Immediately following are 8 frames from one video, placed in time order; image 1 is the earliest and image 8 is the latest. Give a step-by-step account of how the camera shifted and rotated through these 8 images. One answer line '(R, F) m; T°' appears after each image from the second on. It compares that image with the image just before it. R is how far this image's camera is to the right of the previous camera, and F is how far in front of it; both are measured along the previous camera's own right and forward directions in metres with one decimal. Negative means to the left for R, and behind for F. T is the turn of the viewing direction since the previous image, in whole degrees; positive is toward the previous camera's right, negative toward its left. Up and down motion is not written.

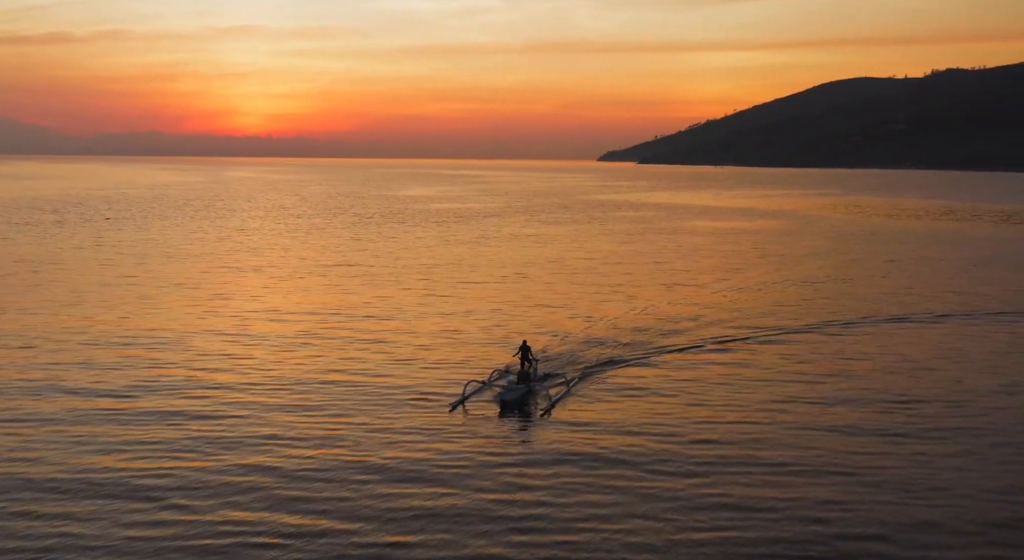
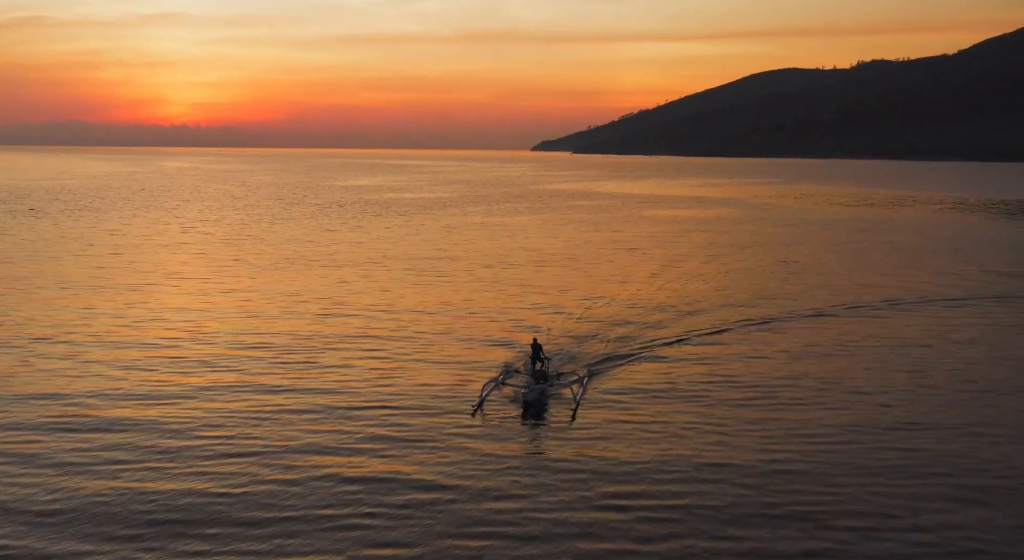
(-1.9, +0.7) m; +3°
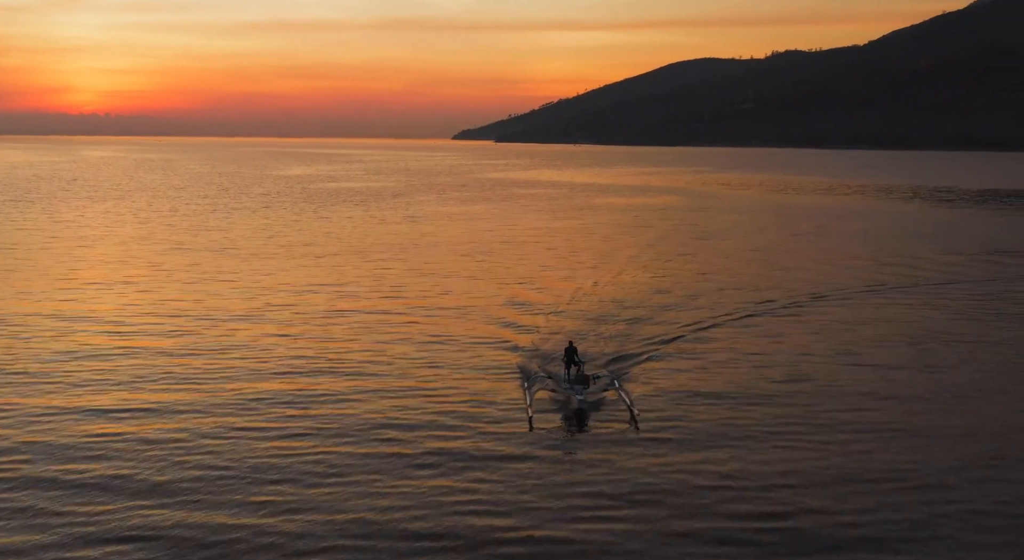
(-2.5, +0.7) m; +4°
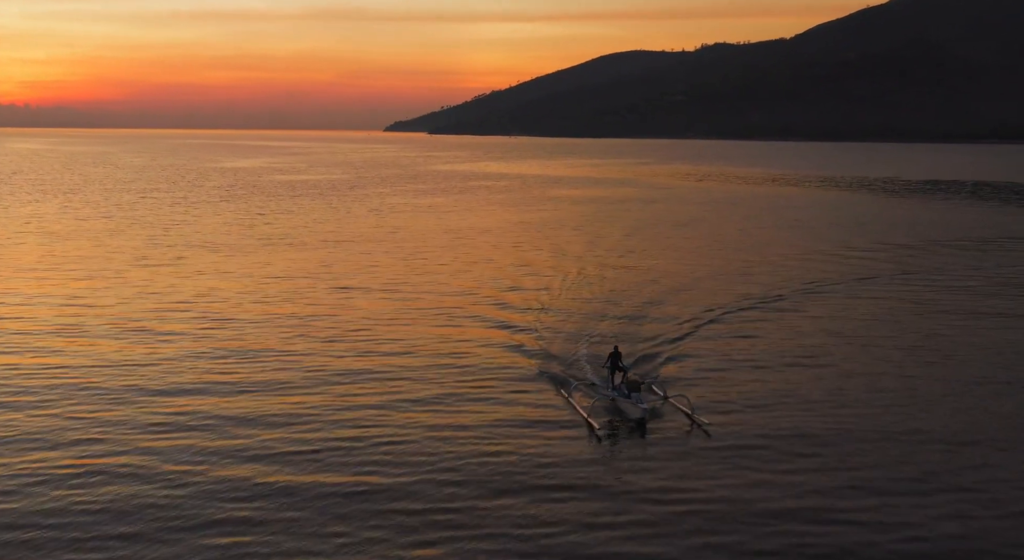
(-1.9, +0.5) m; +3°
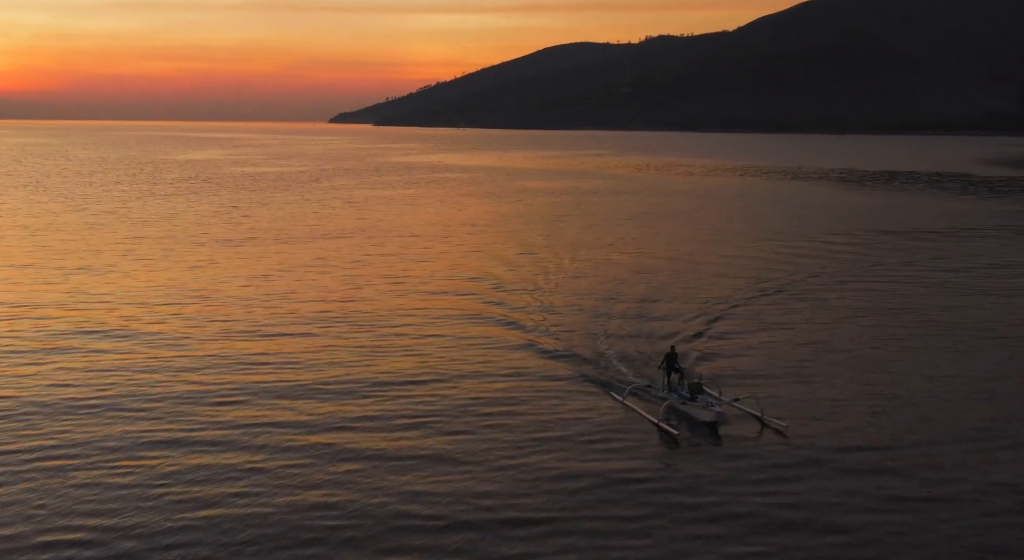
(-1.7, +0.6) m; +3°
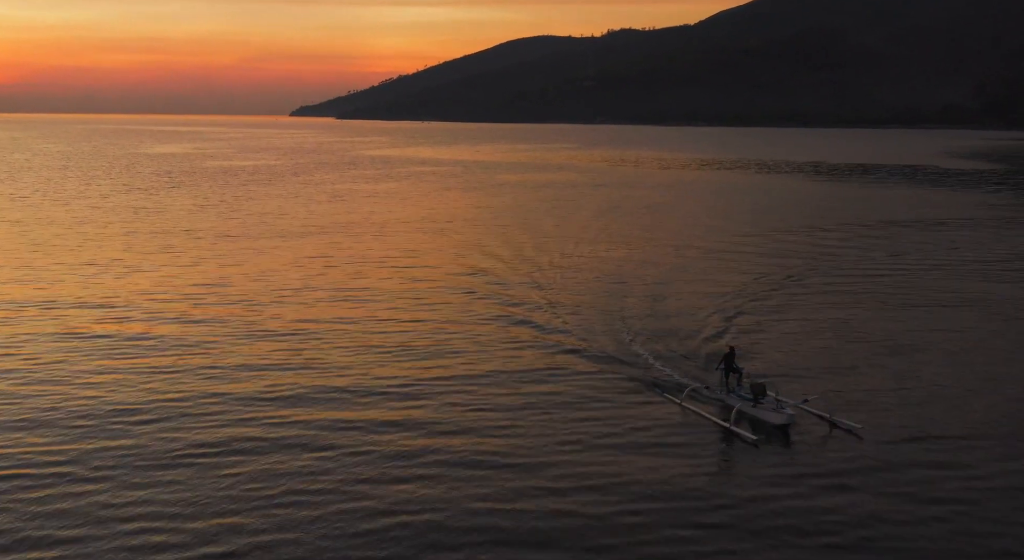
(-1.4, +0.4) m; +2°
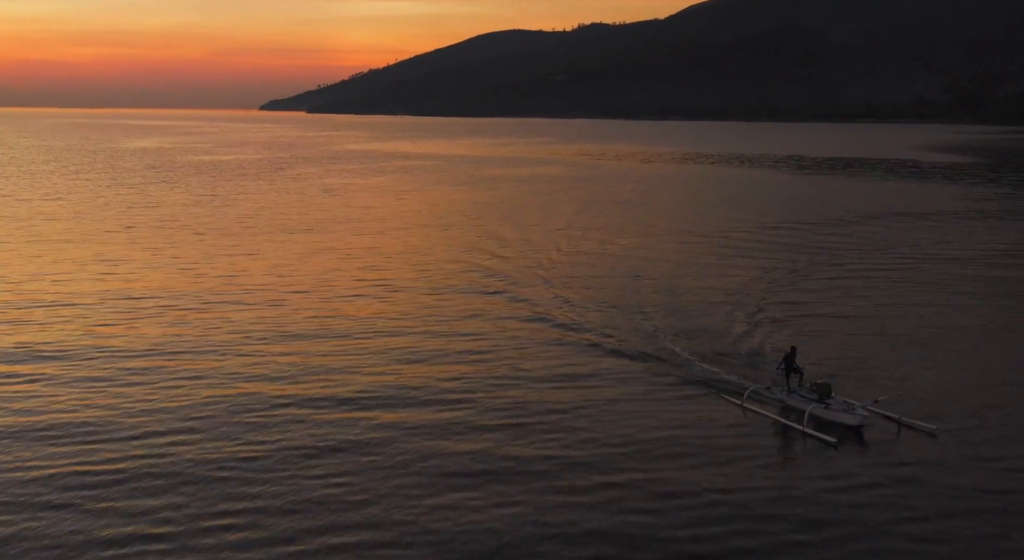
(-1.2, +0.4) m; +1°
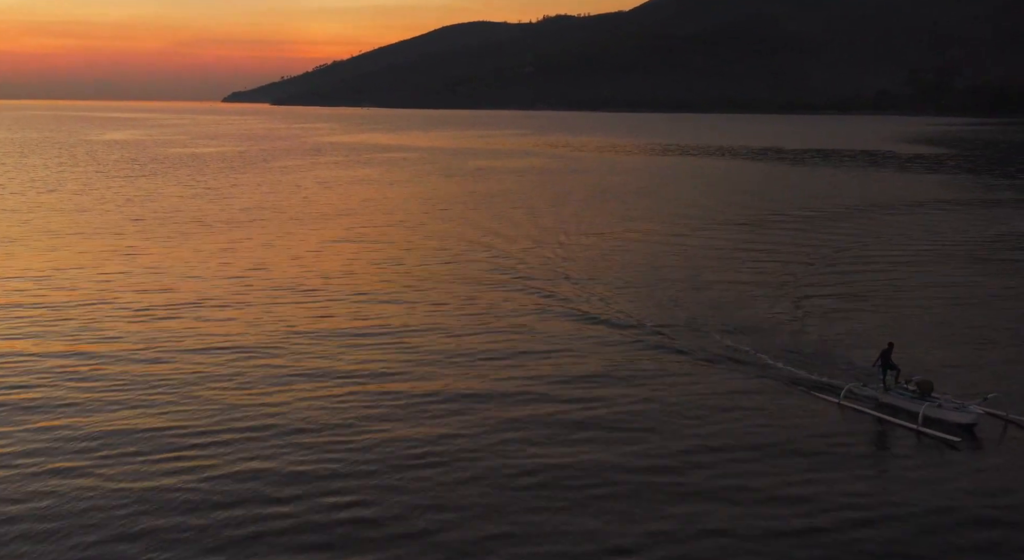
(-1.7, +0.8) m; +2°
